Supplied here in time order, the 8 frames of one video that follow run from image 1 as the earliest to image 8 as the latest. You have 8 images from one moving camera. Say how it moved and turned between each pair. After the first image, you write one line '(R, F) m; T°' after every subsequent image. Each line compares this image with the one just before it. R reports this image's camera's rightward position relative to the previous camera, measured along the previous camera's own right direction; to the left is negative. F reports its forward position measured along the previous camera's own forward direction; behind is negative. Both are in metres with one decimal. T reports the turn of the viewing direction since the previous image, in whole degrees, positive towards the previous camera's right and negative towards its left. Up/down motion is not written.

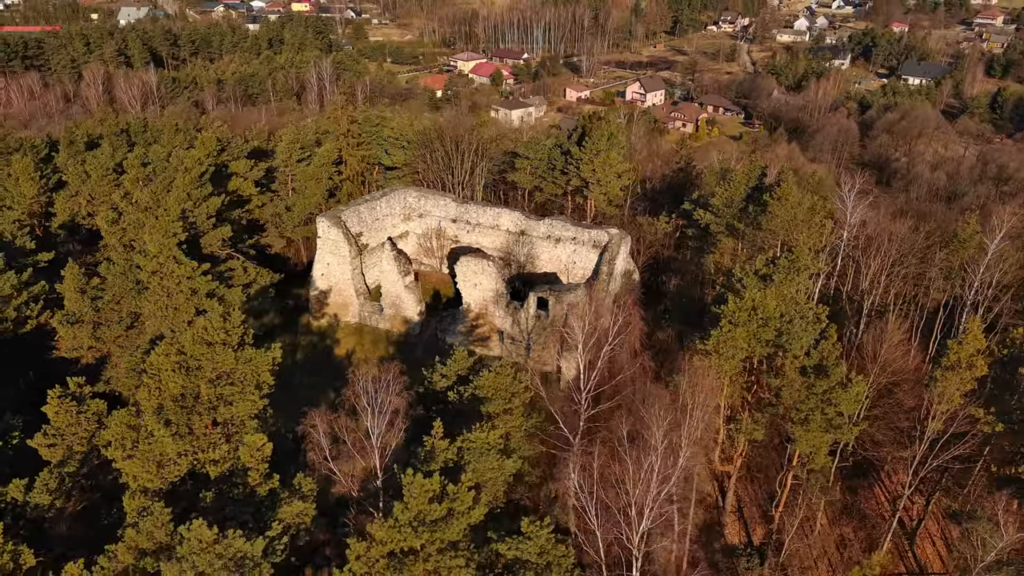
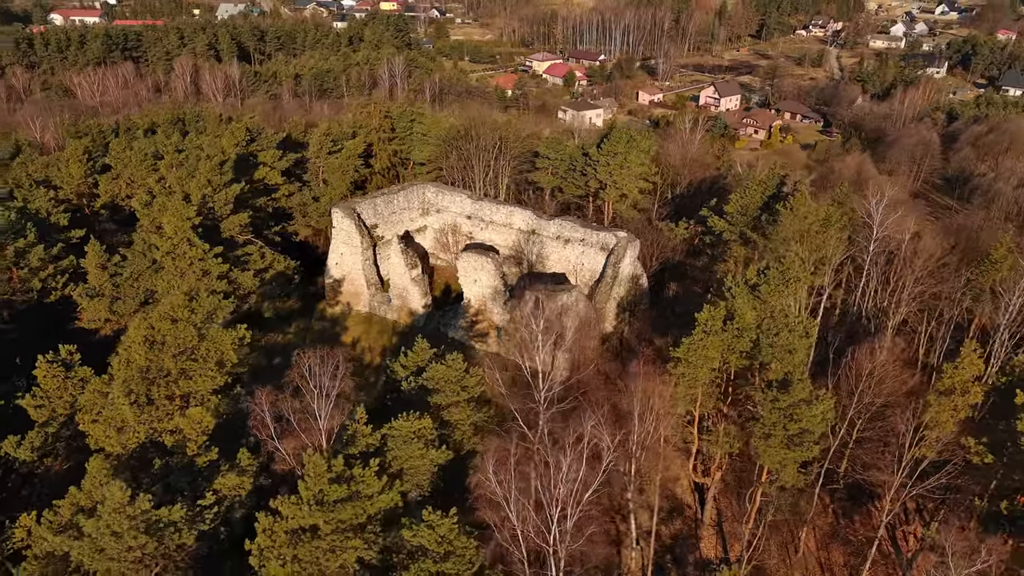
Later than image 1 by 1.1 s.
(+2.7, 0.0) m; -6°
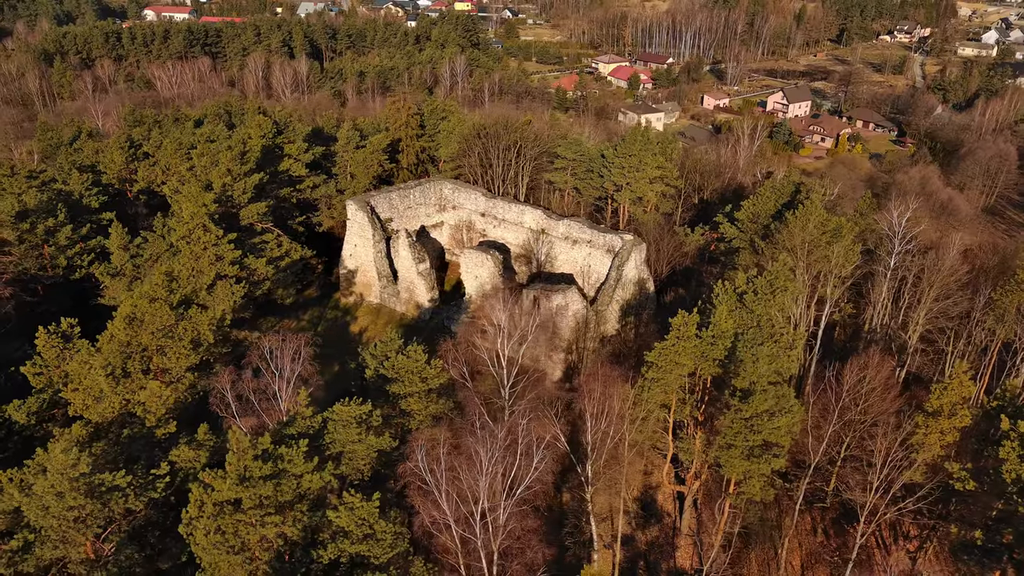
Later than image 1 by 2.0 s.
(+2.4, -0.1) m; -5°
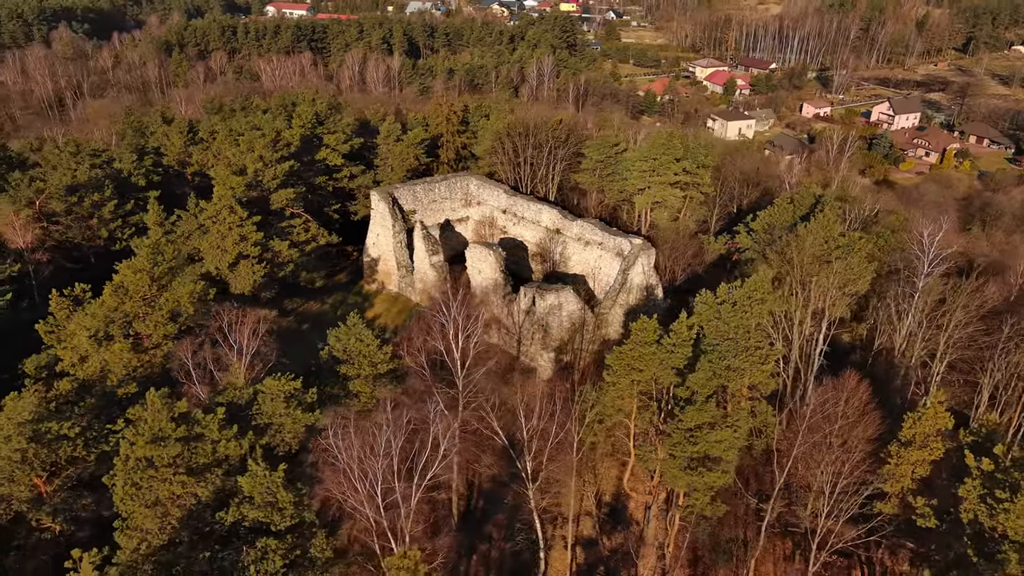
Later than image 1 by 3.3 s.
(+3.3, 0.0) m; -8°
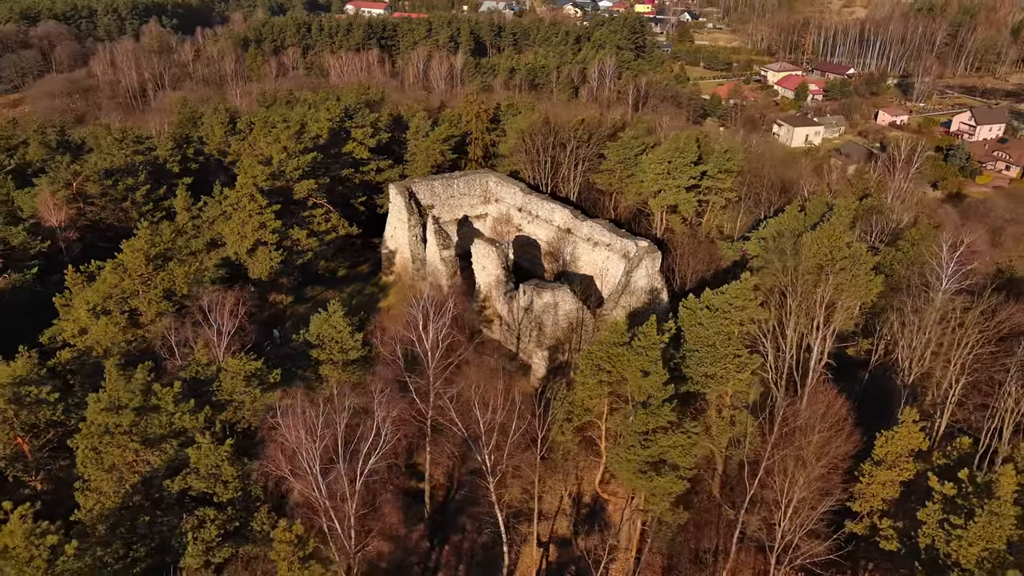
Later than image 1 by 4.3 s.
(+2.3, -0.1) m; -5°
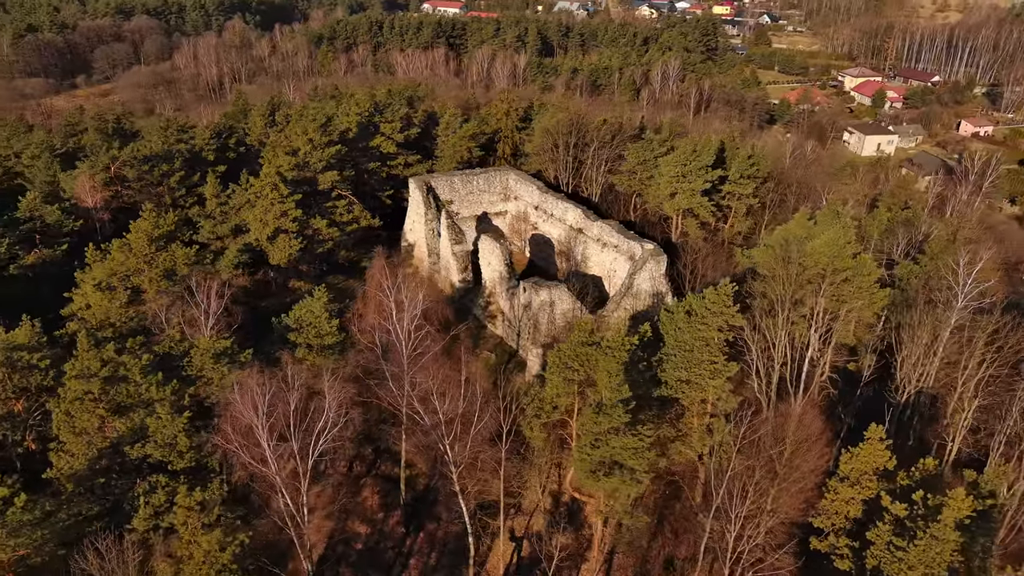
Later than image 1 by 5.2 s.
(+2.4, -0.1) m; -5°
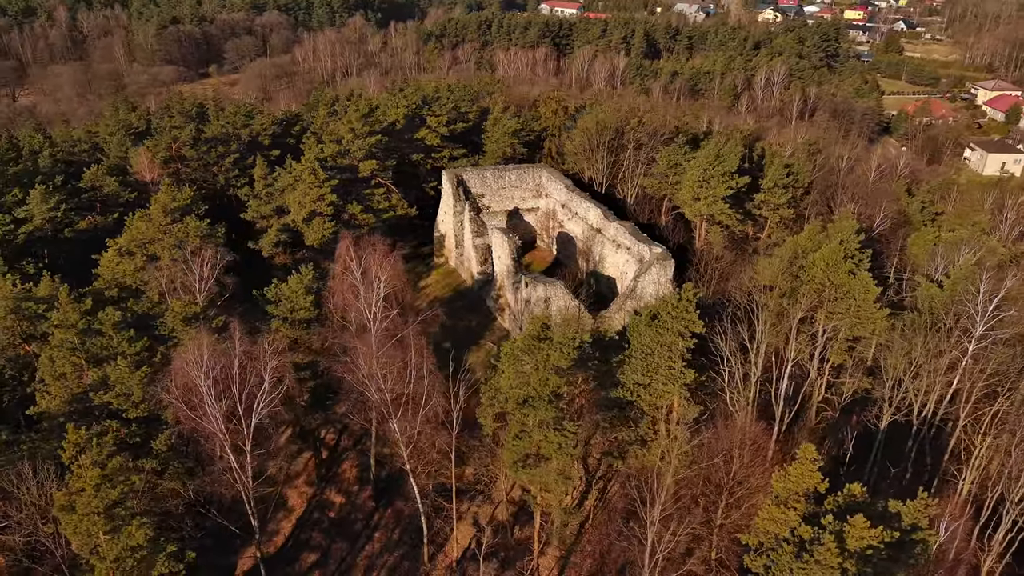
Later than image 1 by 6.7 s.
(+3.7, -0.1) m; -8°
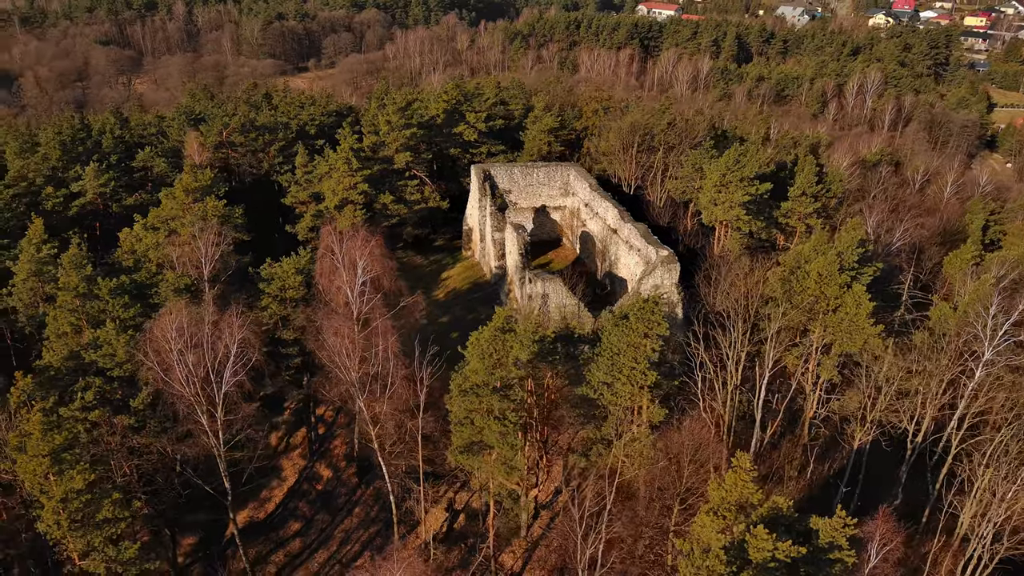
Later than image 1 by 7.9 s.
(+3.0, -0.1) m; -7°
